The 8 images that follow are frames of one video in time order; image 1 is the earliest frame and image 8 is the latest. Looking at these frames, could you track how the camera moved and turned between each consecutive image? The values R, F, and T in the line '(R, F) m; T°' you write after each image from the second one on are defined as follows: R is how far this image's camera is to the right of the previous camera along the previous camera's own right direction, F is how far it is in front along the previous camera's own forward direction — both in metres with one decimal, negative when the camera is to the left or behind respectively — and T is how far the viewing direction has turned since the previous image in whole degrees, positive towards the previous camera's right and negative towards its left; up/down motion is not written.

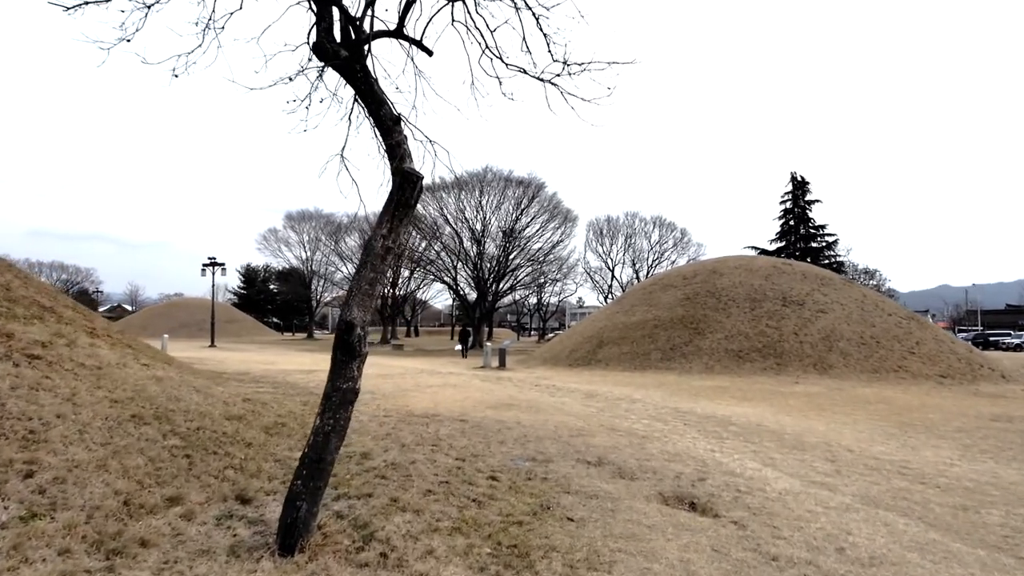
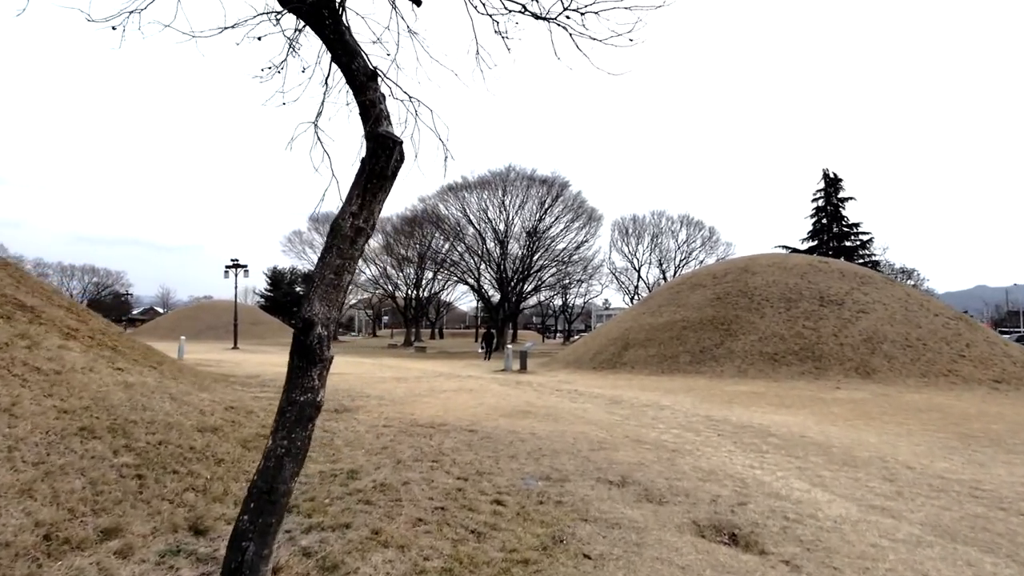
(+0.1, +0.8) m; -2°
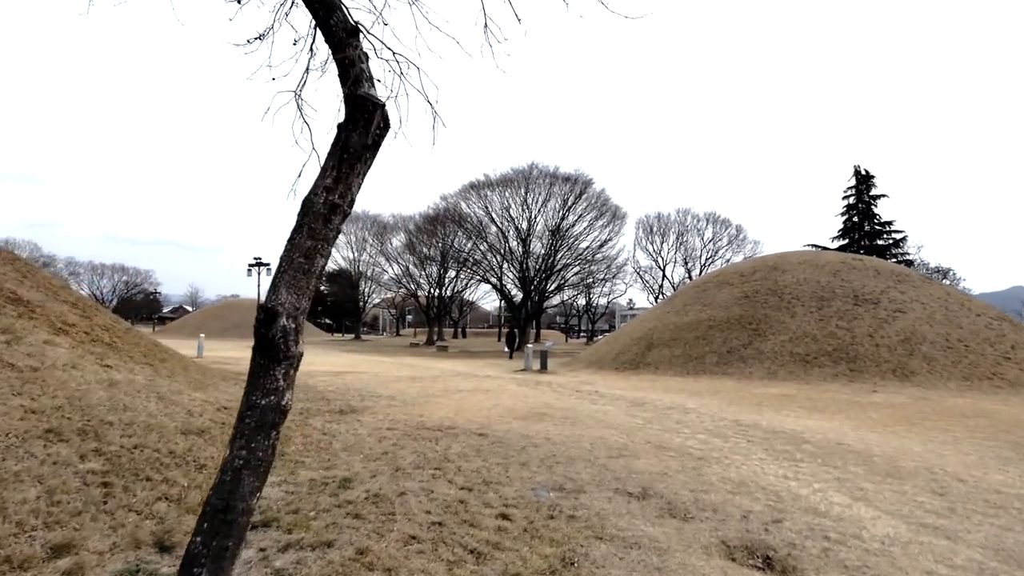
(+0.1, +0.5) m; -2°
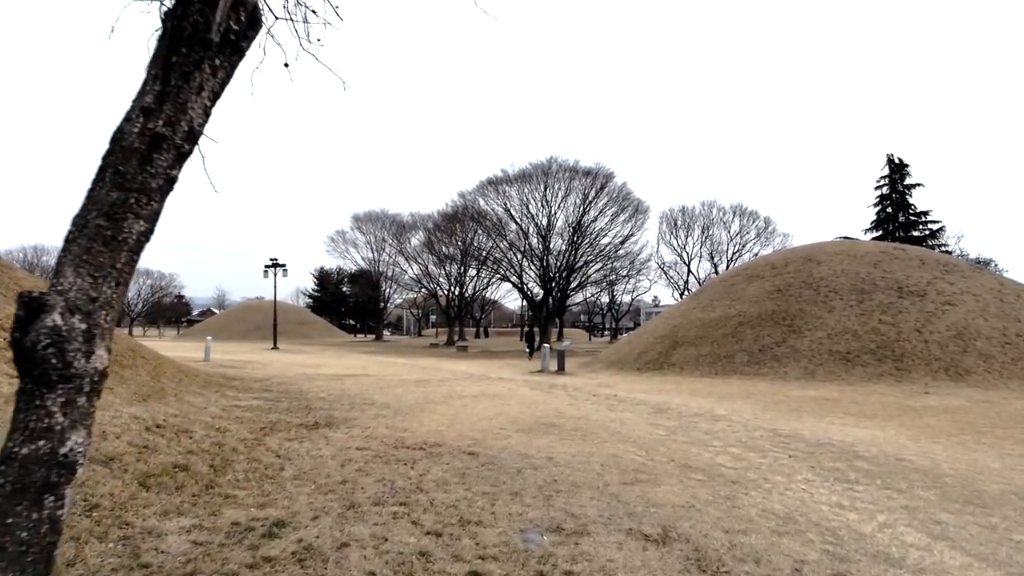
(+0.3, +1.1) m; -2°
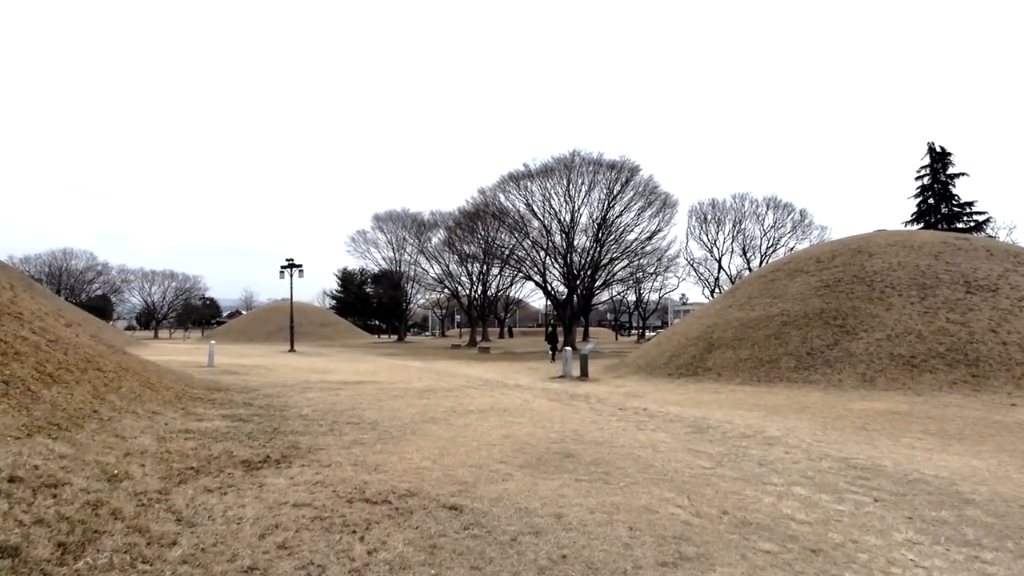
(+0.2, +1.6) m; -2°
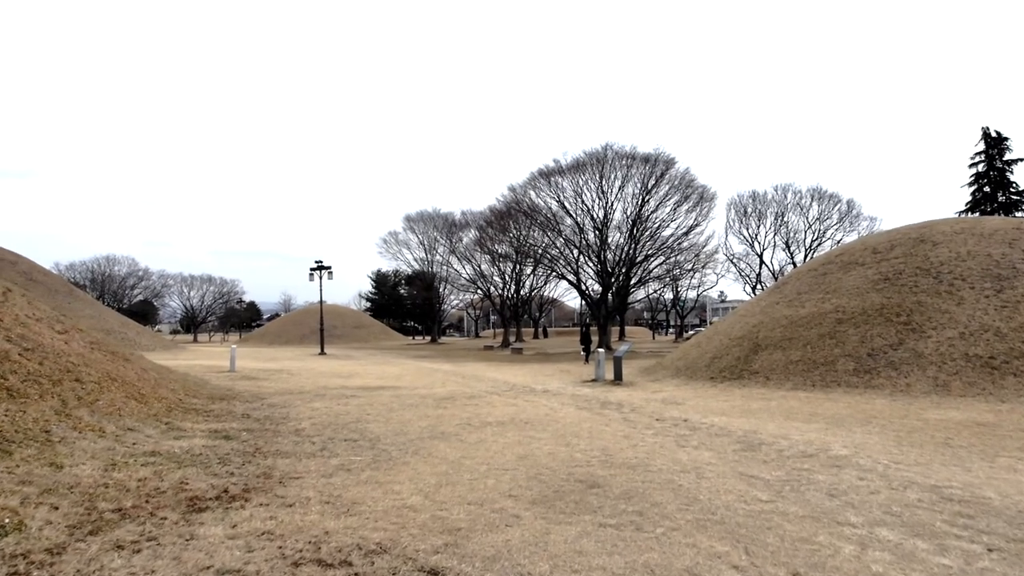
(+0.2, +1.1) m; -3°
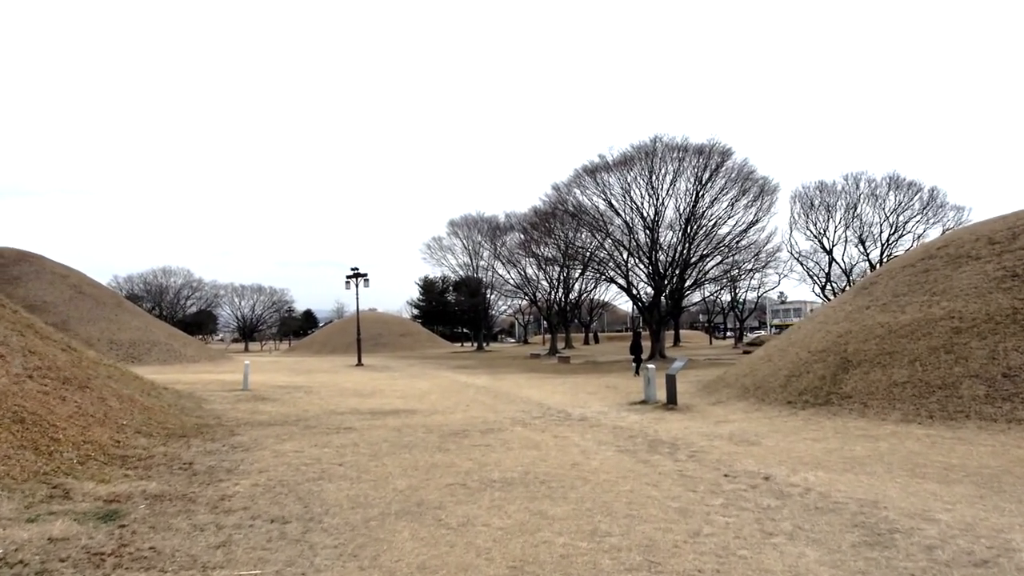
(+0.4, +2.4) m; -4°
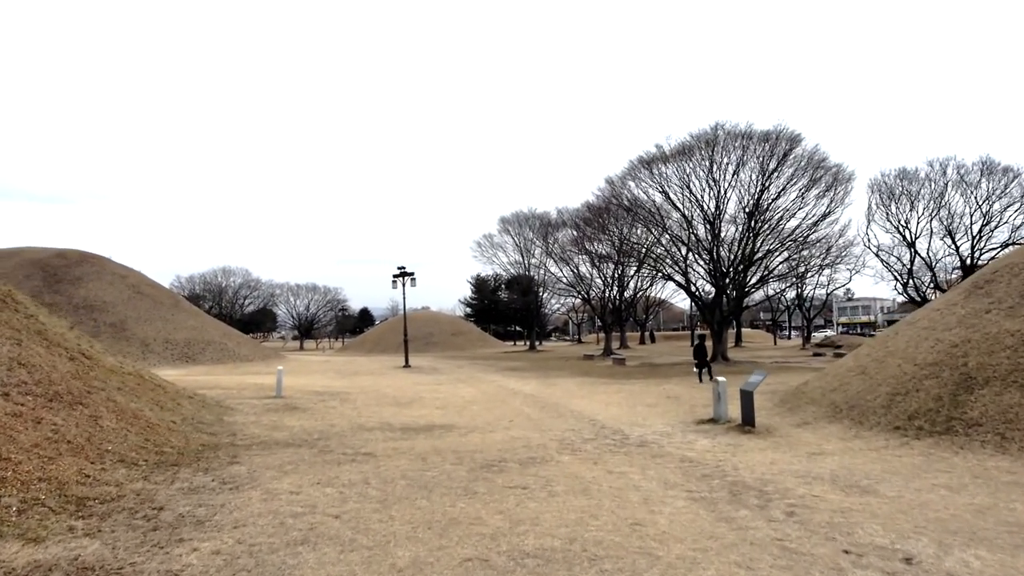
(+0.1, +1.7) m; -5°
